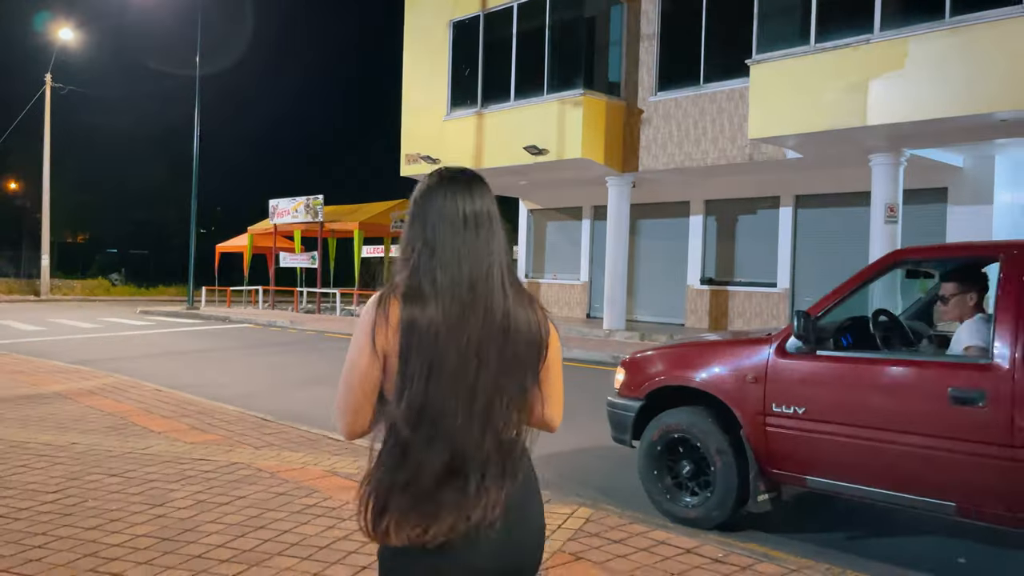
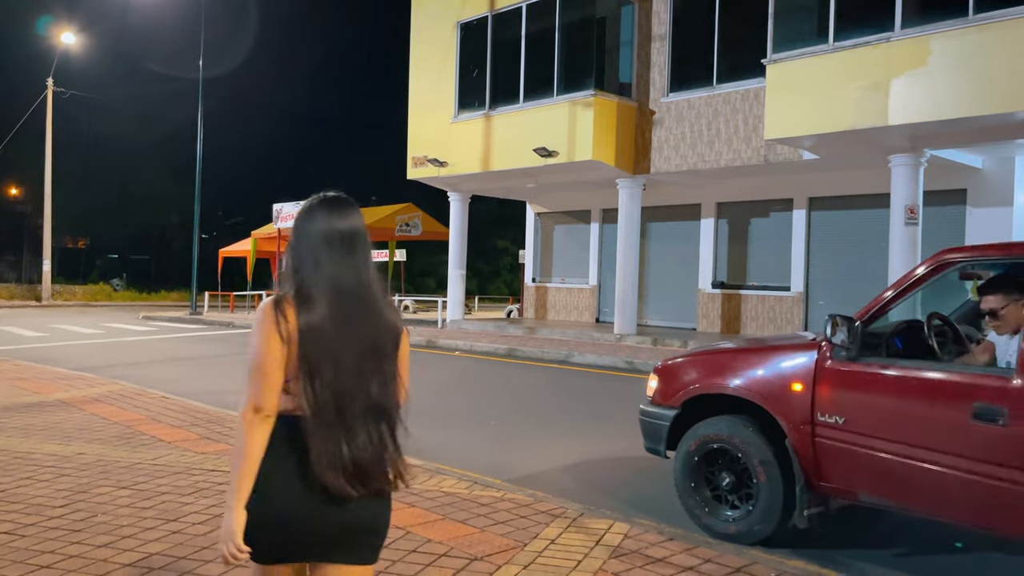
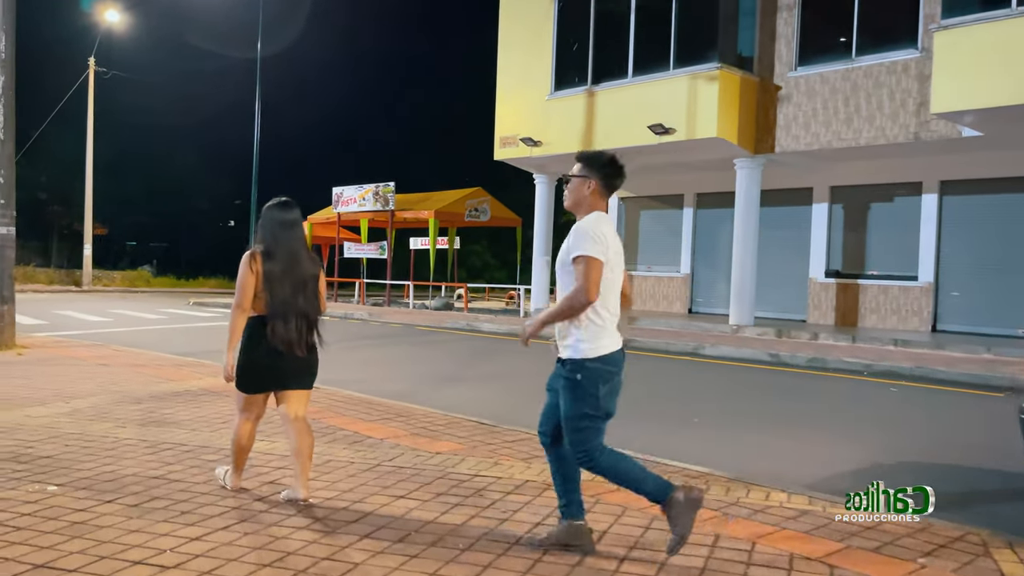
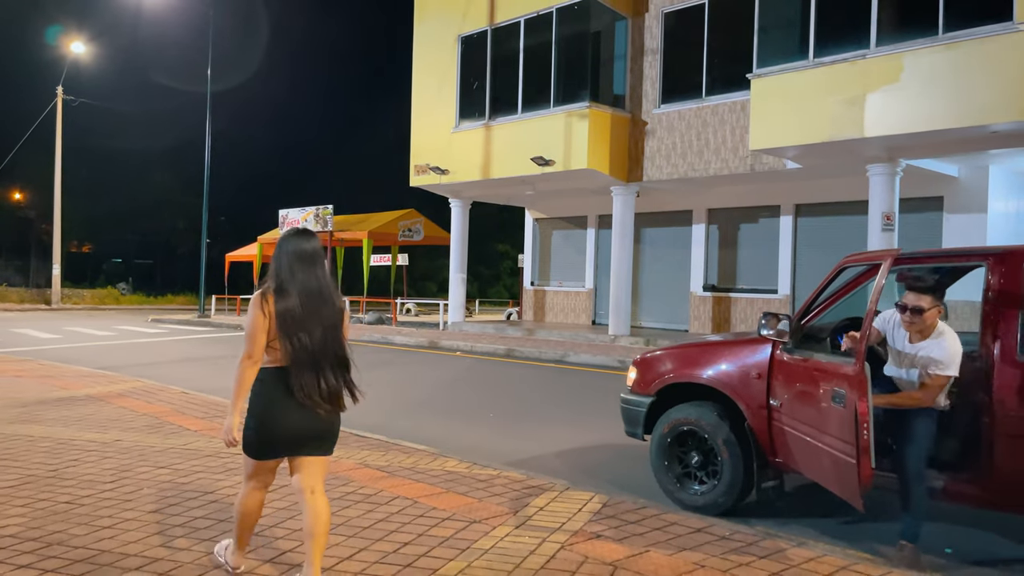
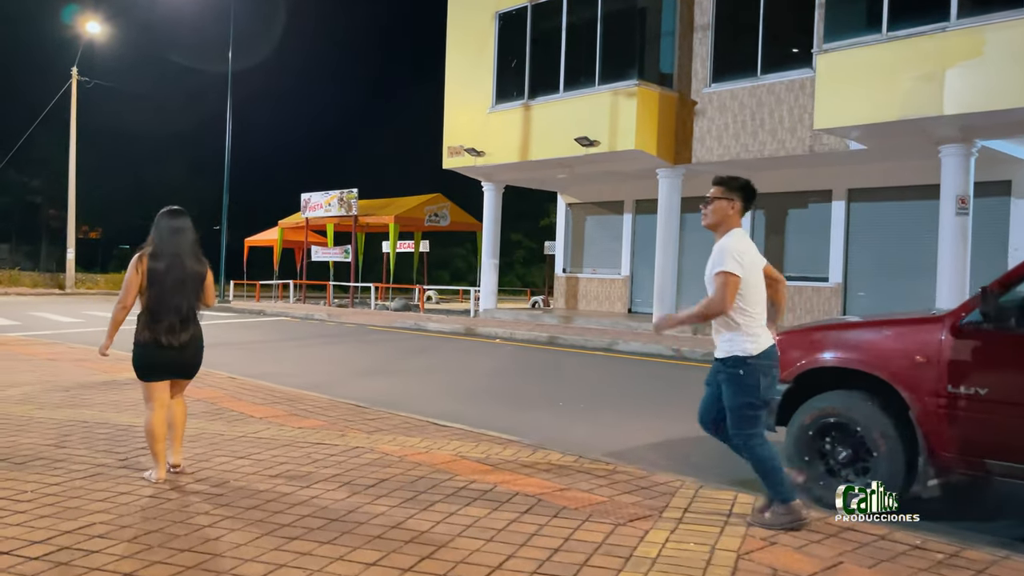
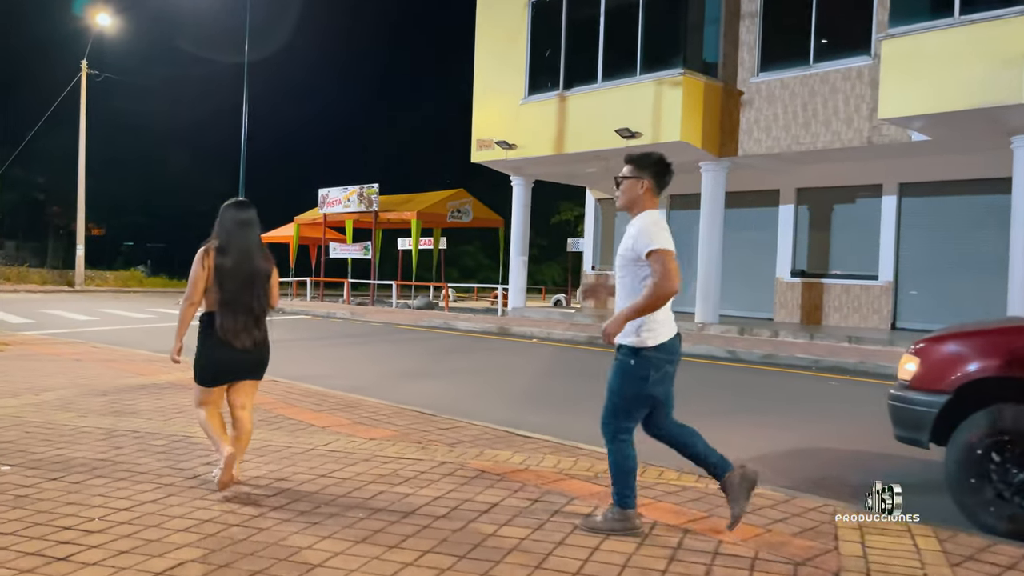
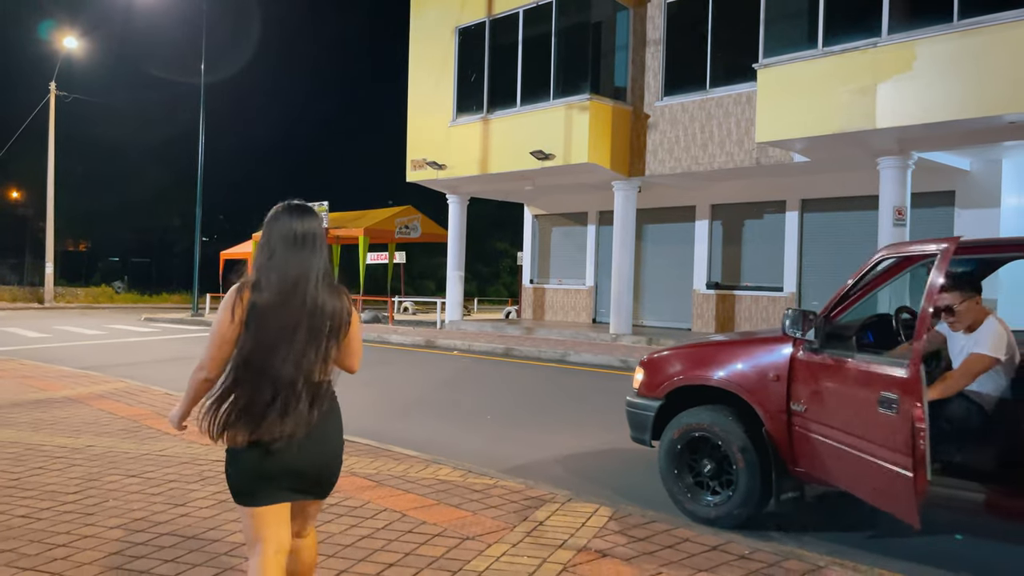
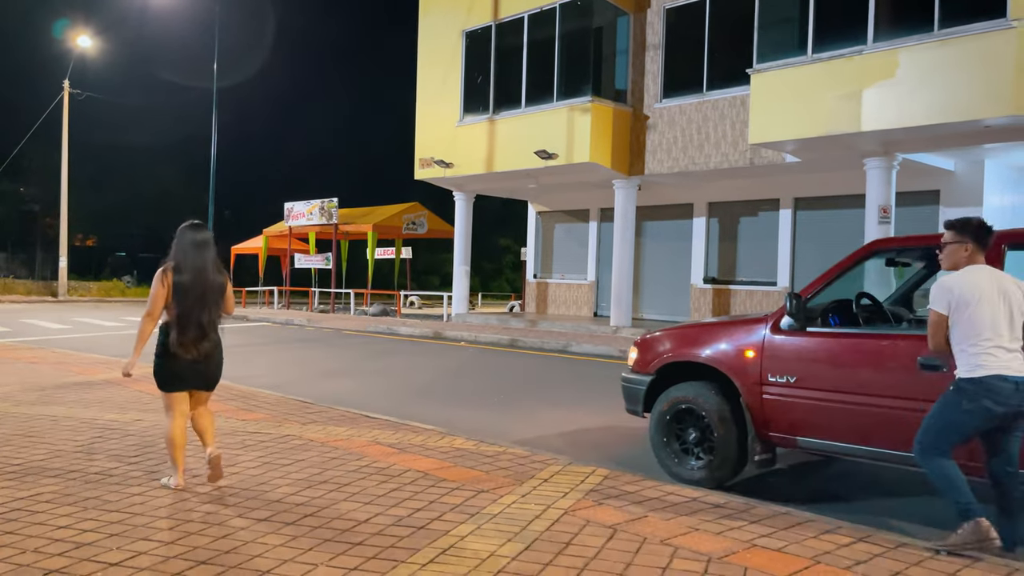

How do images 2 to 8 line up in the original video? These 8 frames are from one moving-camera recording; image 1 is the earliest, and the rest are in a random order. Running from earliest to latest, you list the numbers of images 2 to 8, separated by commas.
2, 7, 4, 8, 5, 6, 3
